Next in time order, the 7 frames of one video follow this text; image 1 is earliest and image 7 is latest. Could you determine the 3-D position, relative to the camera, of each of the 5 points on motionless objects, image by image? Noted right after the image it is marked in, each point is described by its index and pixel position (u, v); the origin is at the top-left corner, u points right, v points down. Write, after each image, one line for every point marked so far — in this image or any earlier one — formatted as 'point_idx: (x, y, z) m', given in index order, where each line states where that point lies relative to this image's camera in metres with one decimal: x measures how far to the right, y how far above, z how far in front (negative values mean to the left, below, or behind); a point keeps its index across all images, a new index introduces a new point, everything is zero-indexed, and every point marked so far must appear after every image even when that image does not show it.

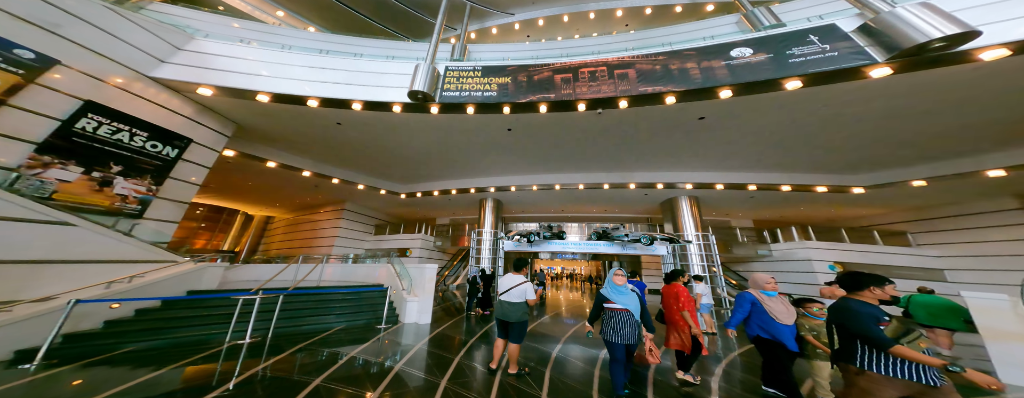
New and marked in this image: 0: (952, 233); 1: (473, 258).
0: (+13.7, -1.0, +7.8) m
1: (-1.5, -2.6, +12.0) m
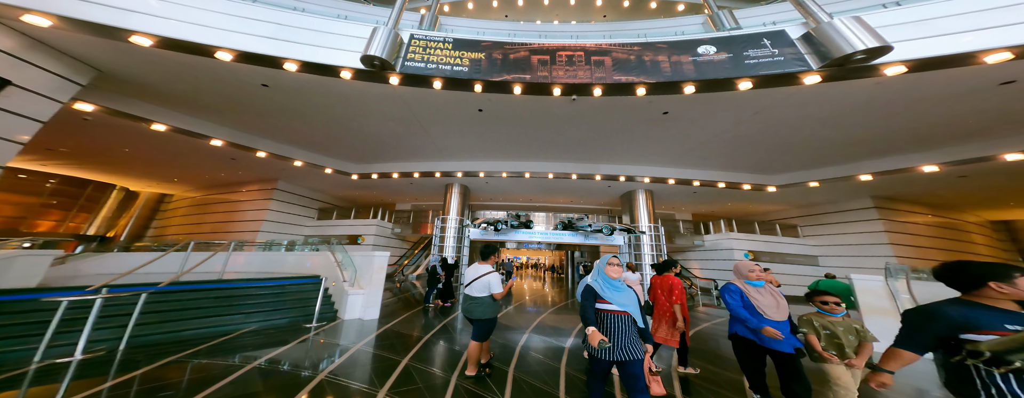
0: (+12.5, -1.1, +9.8) m
1: (-3.3, -2.1, +11.3) m
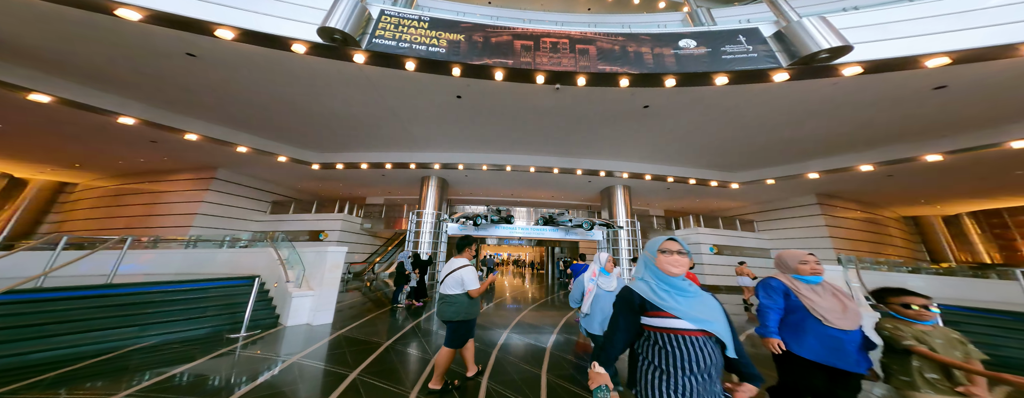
0: (+11.6, -1.0, +10.8) m
1: (-4.3, -1.8, +10.6) m
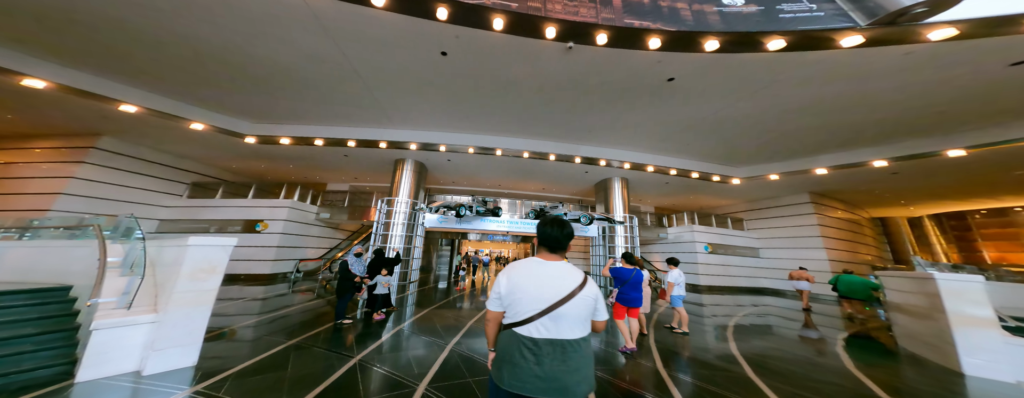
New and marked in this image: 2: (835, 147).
0: (+11.0, -0.9, +10.7) m
1: (-4.8, -1.3, +8.8) m
2: (+8.7, +1.4, +6.7) m
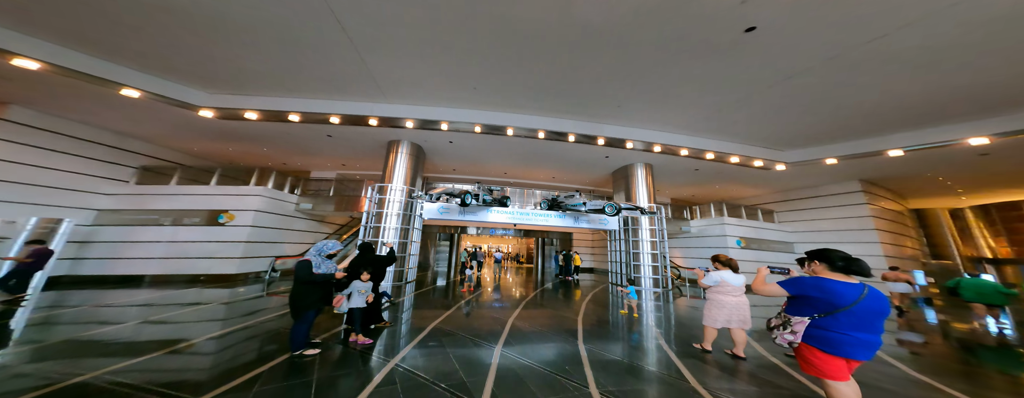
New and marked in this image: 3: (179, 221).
0: (+11.4, -0.5, +9.7) m
1: (-4.4, -0.9, +7.5) m
2: (+9.2, +1.7, +5.6) m
3: (-9.5, -0.6, +7.0) m
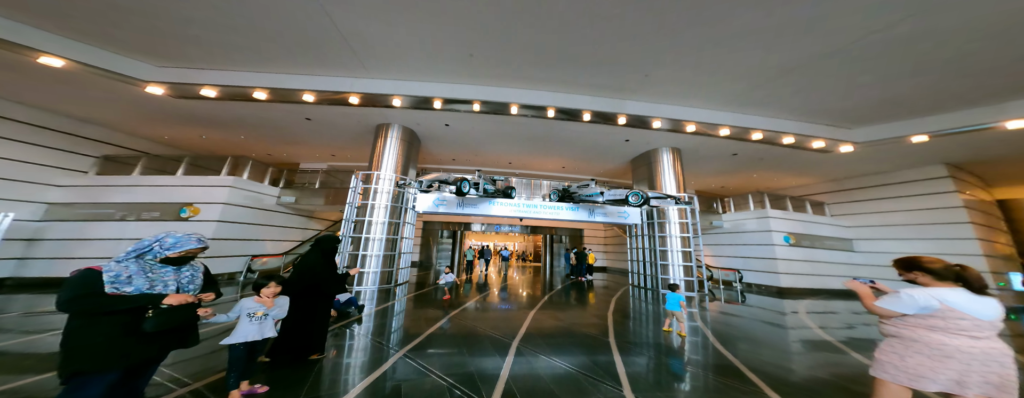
0: (+11.6, -0.1, +8.2) m
1: (-4.2, -0.7, +6.5) m
2: (+9.3, +2.0, +4.1) m
3: (-9.4, -0.4, +6.2) m
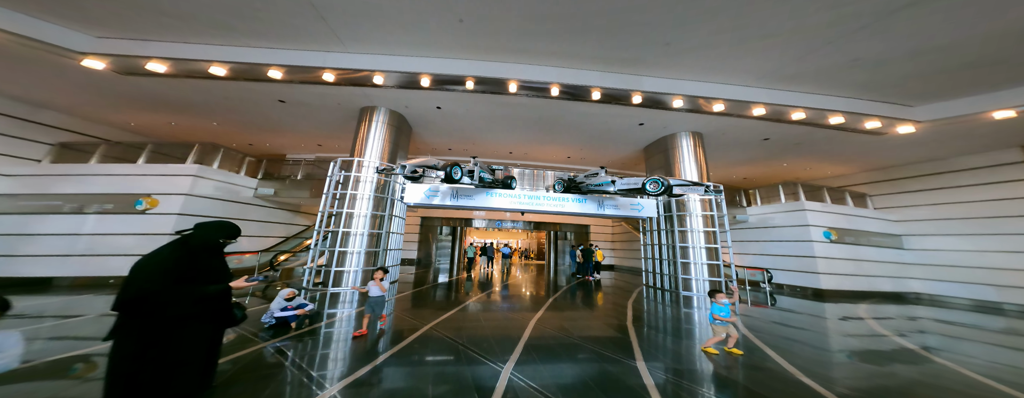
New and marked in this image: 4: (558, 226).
0: (+11.6, +0.1, +7.2) m
1: (-4.3, -0.5, +5.8) m
2: (+9.2, +2.2, +3.1) m
3: (-9.4, -0.2, +5.6) m
4: (+2.3, -1.3, +12.3) m
